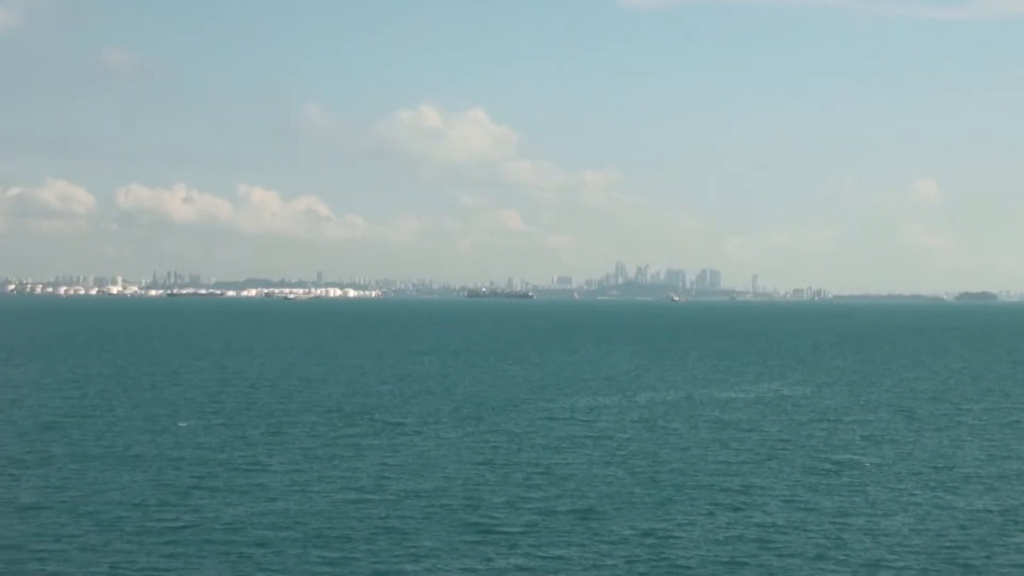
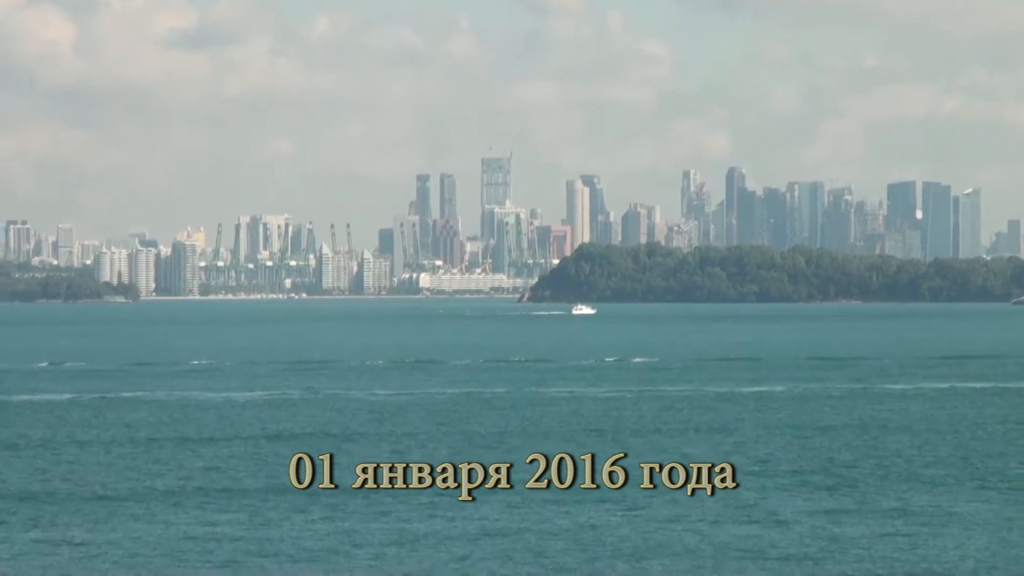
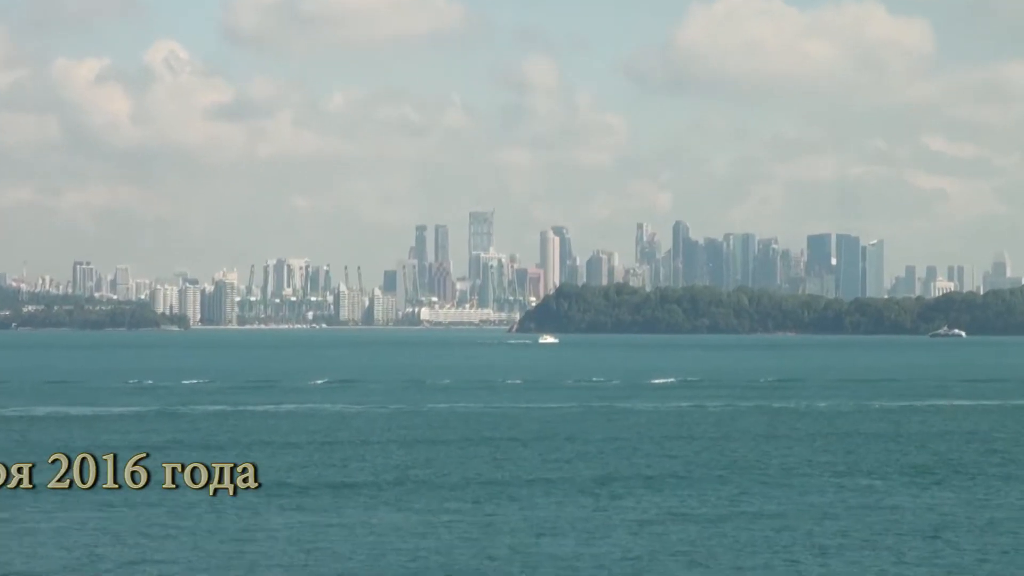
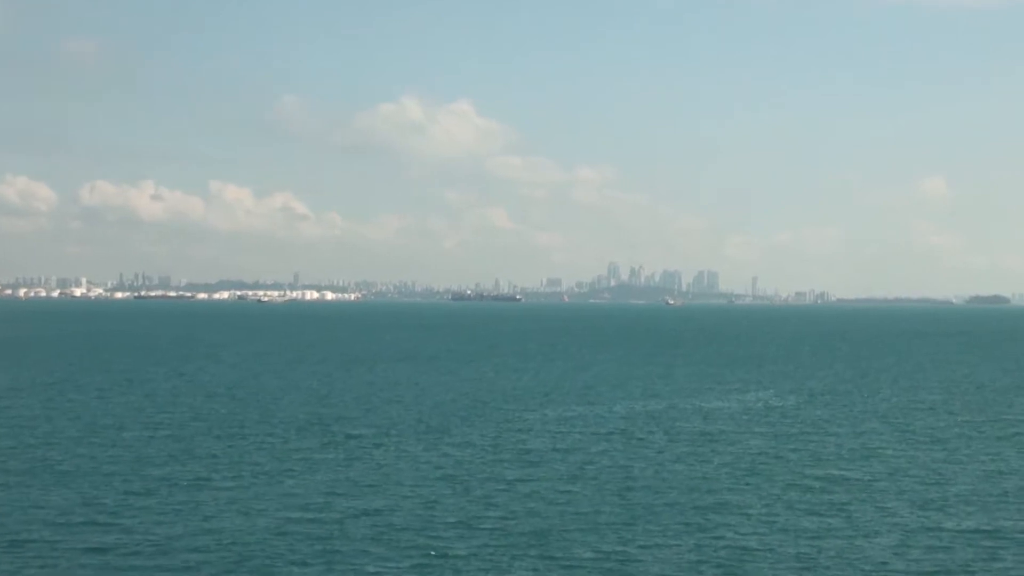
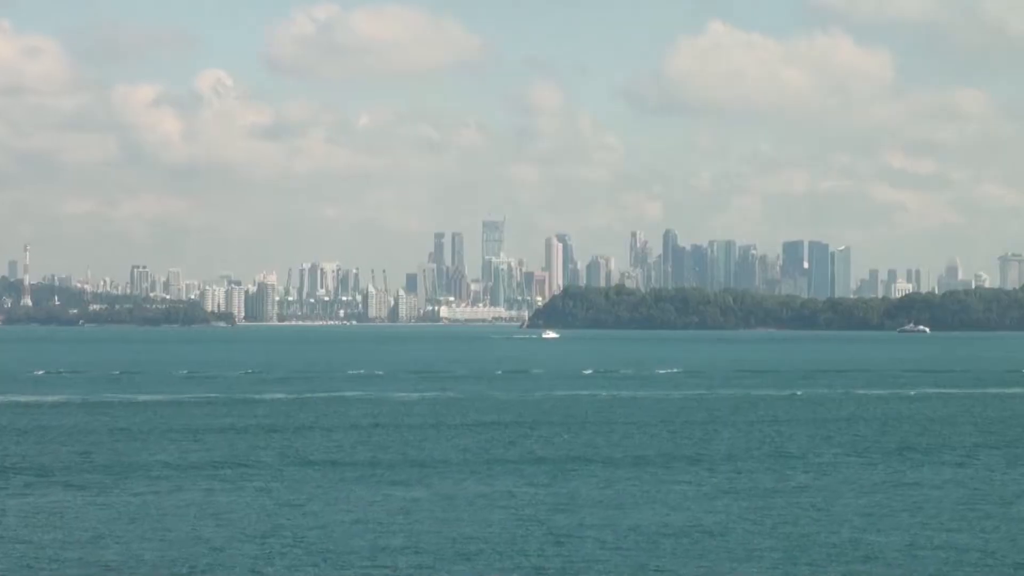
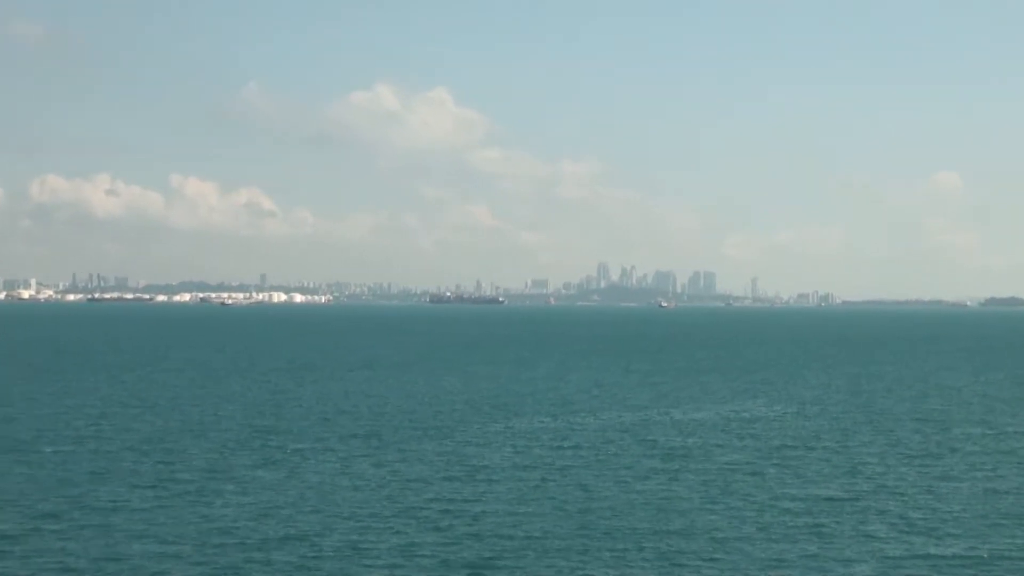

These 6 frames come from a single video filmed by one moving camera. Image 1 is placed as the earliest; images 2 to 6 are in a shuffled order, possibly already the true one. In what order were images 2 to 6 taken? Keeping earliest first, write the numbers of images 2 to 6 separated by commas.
4, 6, 5, 3, 2
